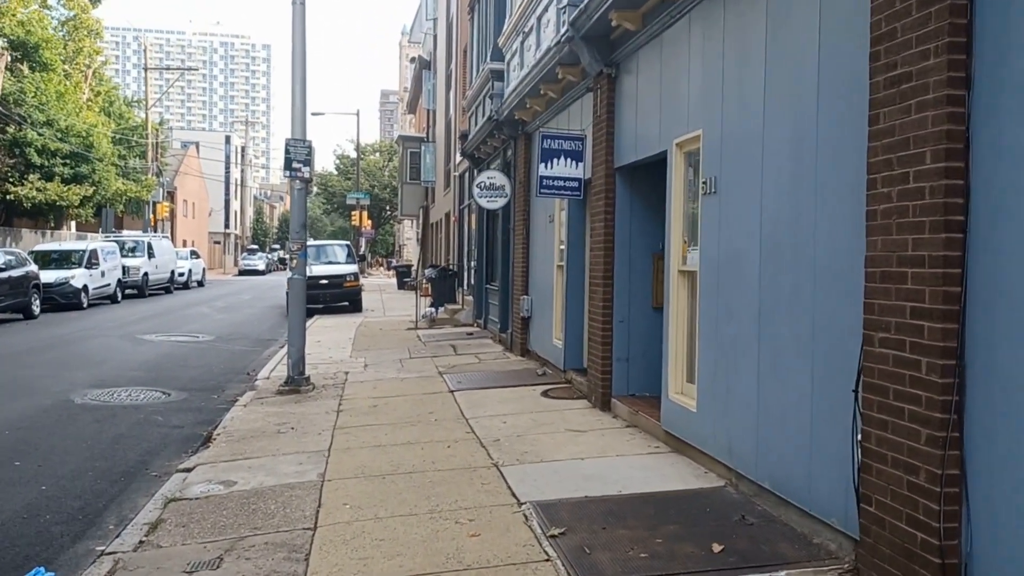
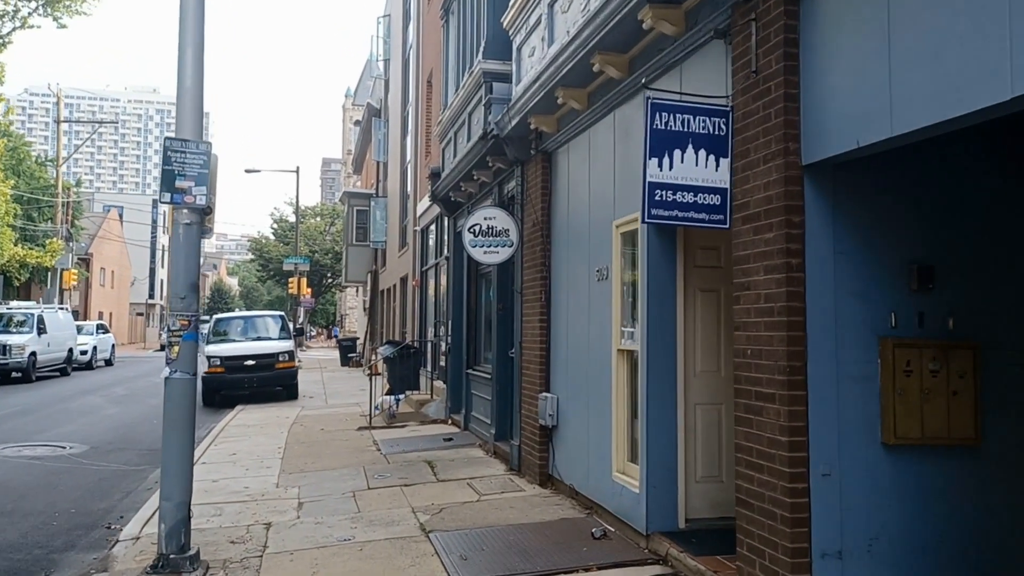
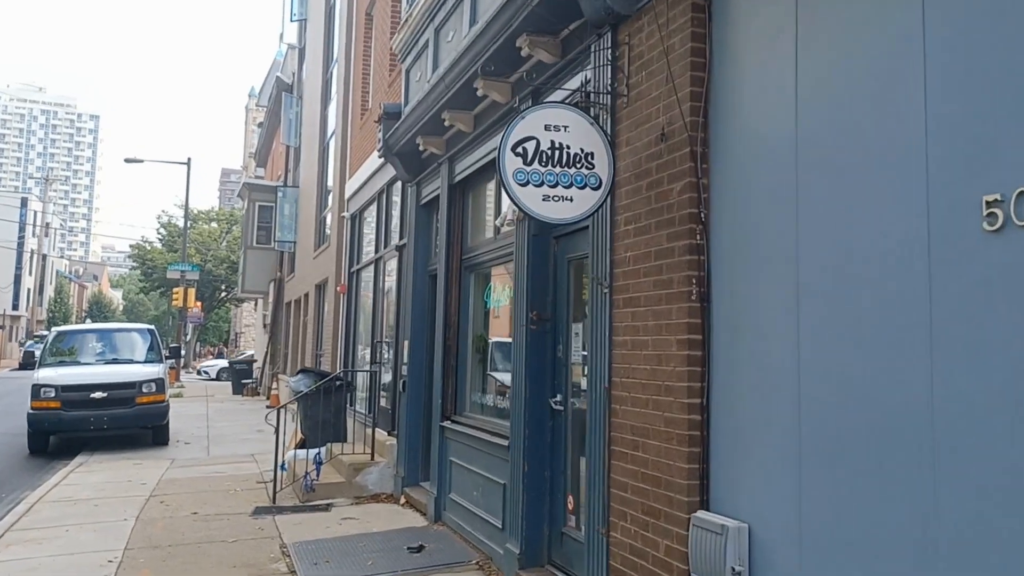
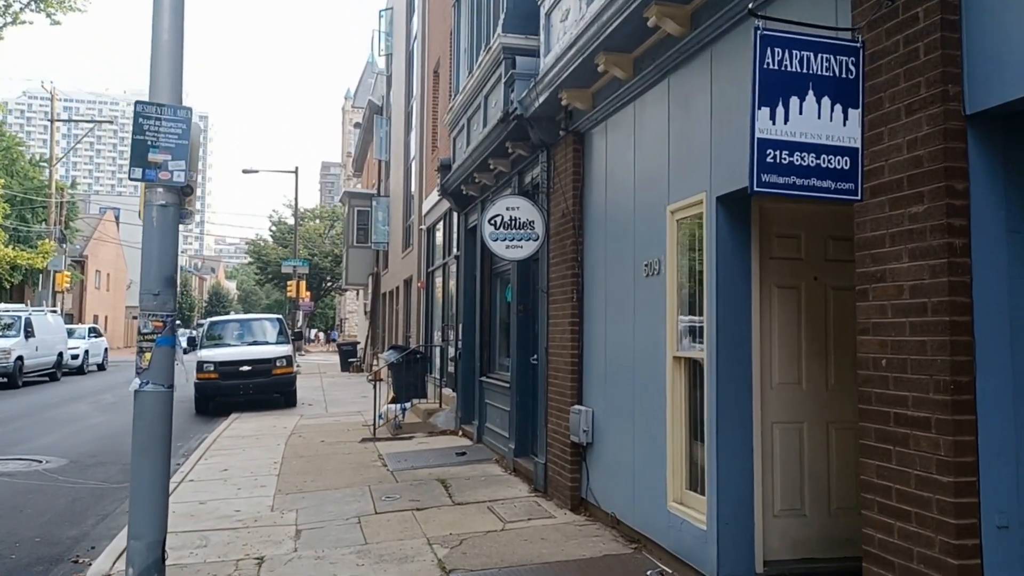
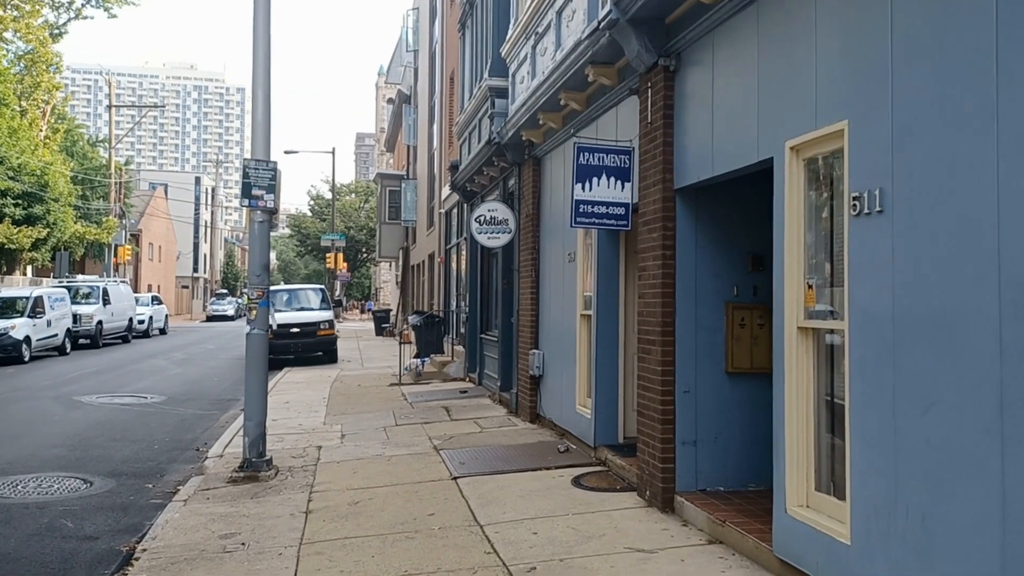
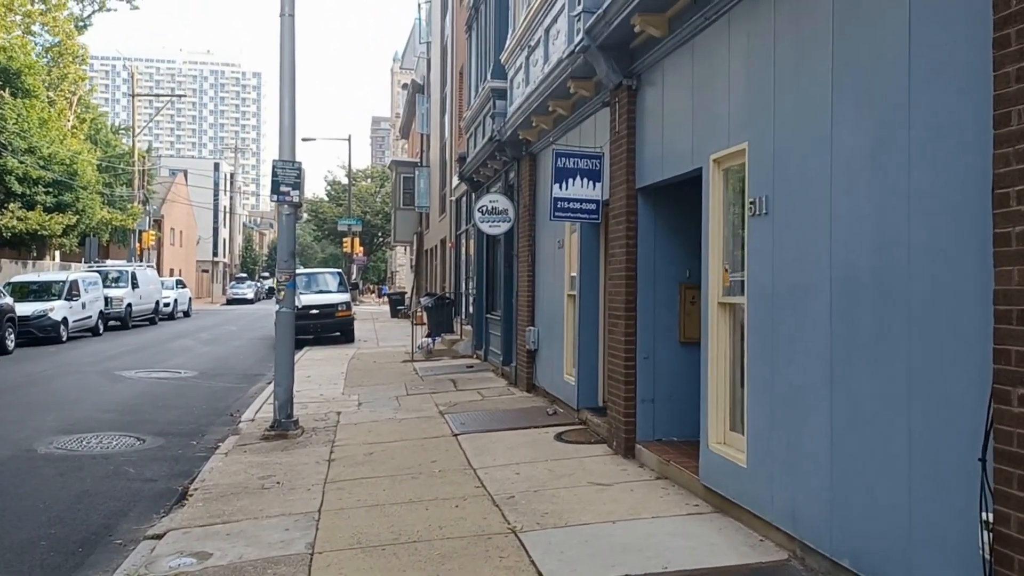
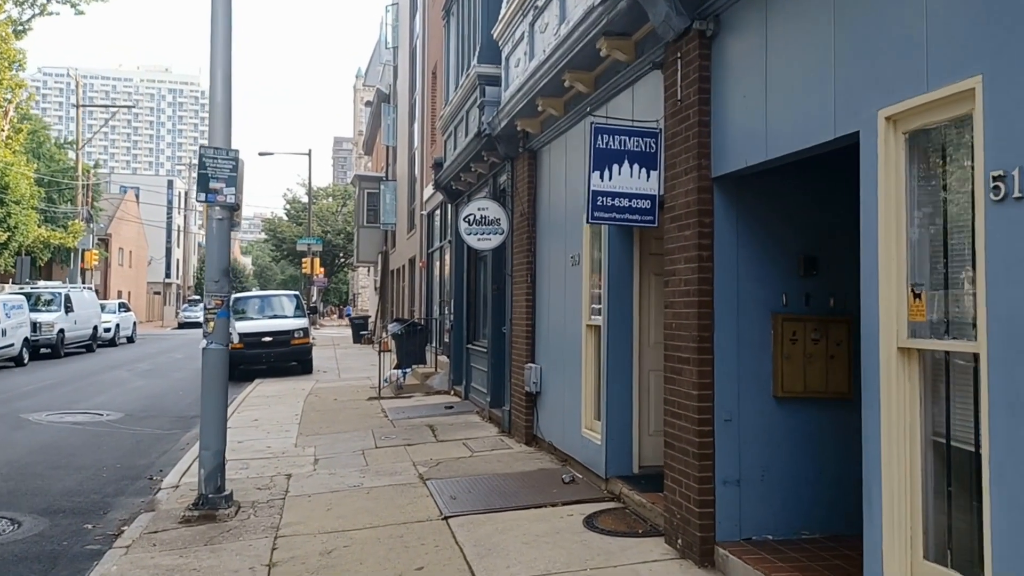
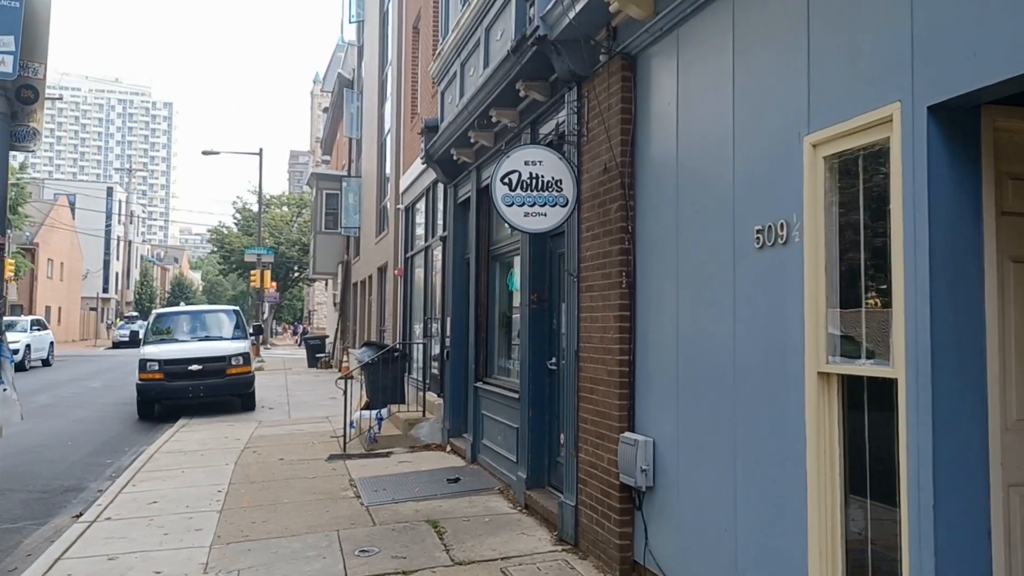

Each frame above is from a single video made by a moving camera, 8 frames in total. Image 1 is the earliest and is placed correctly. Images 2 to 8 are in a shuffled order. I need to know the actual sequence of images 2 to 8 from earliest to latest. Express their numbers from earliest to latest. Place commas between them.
6, 5, 7, 2, 4, 8, 3
